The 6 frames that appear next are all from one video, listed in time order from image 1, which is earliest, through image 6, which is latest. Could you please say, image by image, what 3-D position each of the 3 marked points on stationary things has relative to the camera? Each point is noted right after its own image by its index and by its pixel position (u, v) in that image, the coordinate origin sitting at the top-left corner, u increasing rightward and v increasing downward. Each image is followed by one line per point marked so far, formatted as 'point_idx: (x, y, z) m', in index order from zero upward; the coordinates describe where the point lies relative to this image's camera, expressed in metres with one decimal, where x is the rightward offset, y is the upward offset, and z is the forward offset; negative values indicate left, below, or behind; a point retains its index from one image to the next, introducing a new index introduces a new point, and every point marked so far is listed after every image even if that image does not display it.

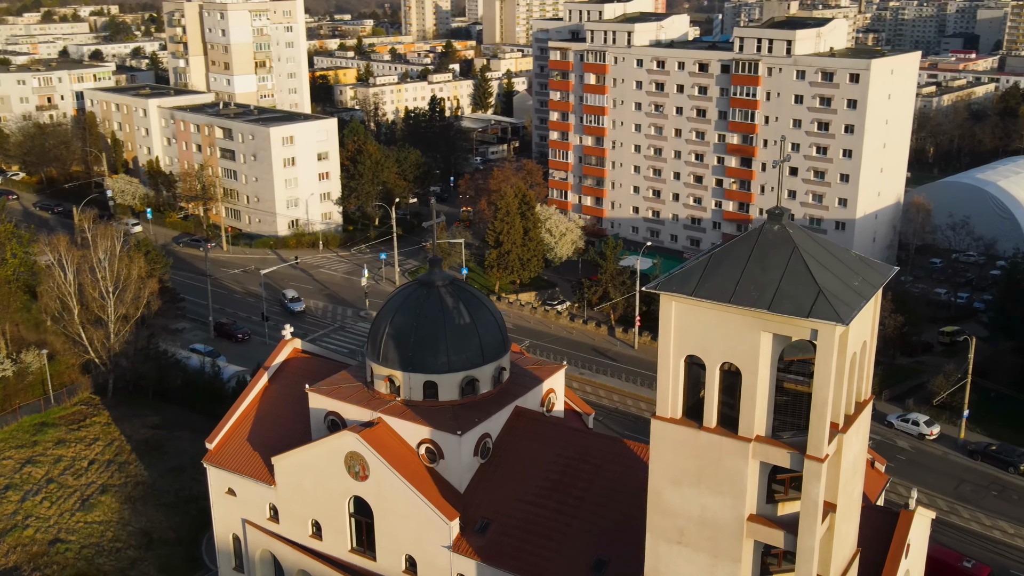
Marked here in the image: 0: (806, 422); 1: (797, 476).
0: (+5.2, -2.4, +17.6) m
1: (+5.2, -3.4, +18.1) m
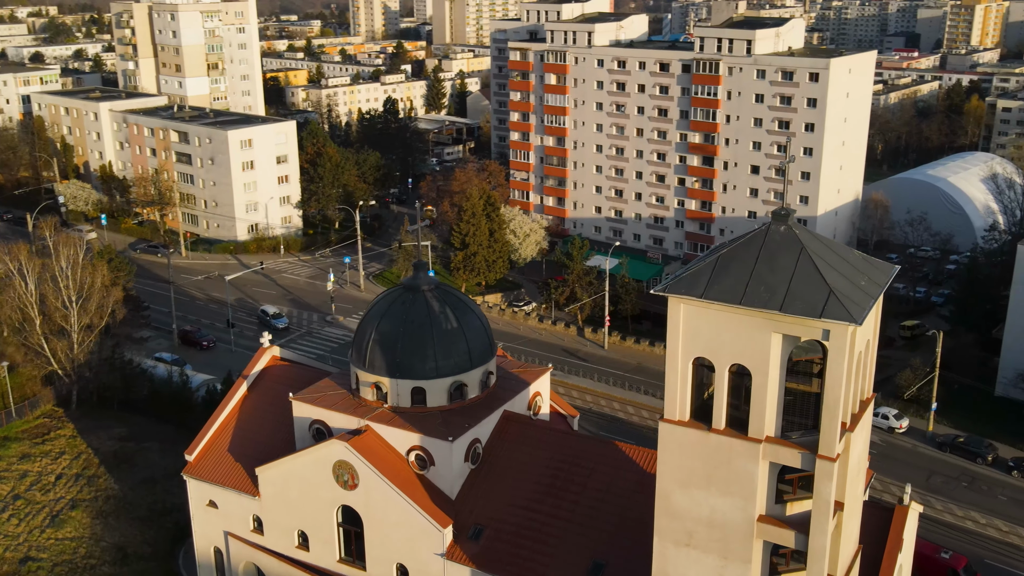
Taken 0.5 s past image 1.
0: (+5.3, -2.4, +17.7) m
1: (+5.3, -3.4, +18.2) m
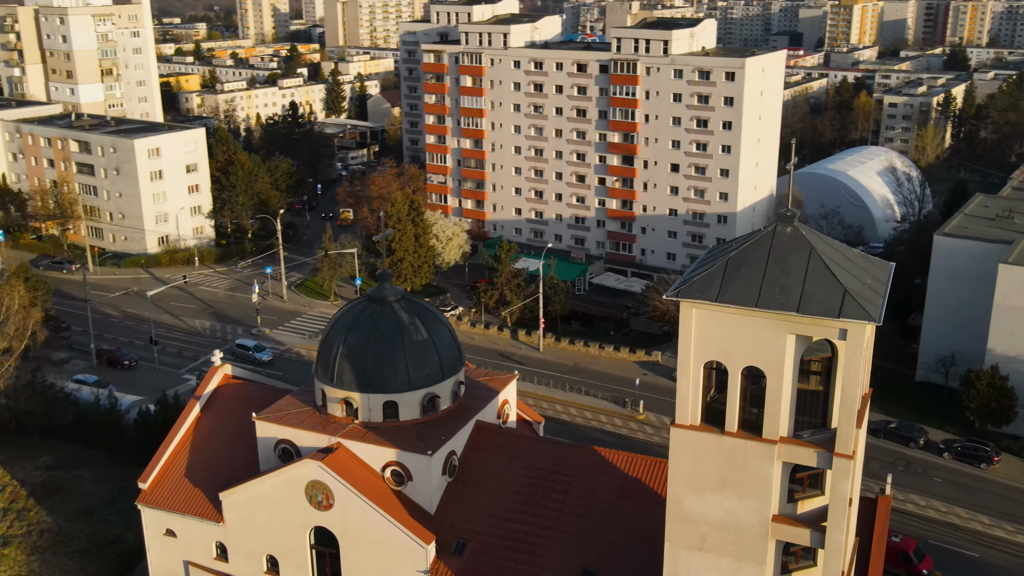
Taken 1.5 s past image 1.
0: (+5.6, -2.3, +17.9) m
1: (+5.5, -3.4, +18.3) m
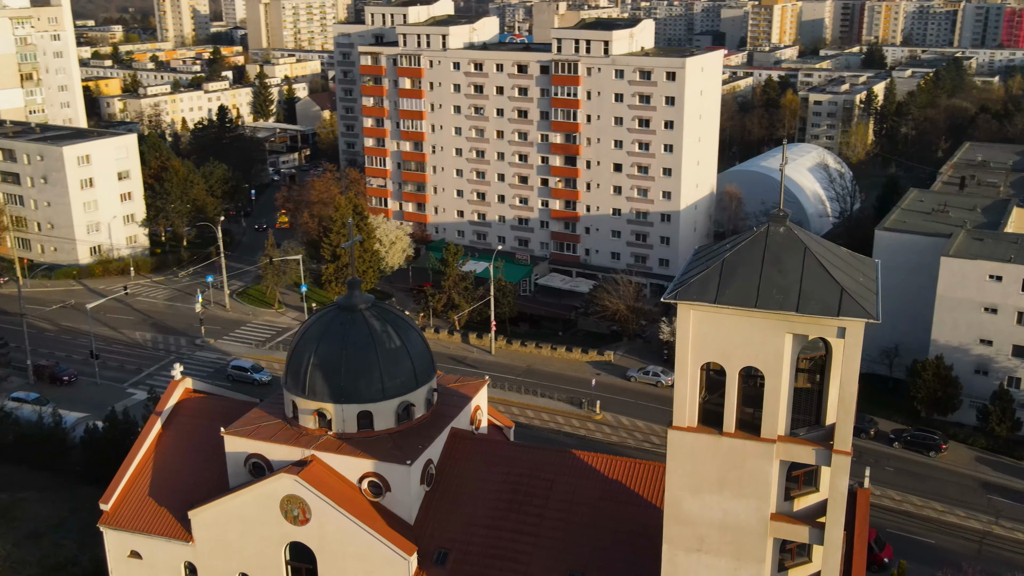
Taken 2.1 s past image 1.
0: (+5.5, -2.3, +18.0) m
1: (+5.5, -3.4, +18.5) m
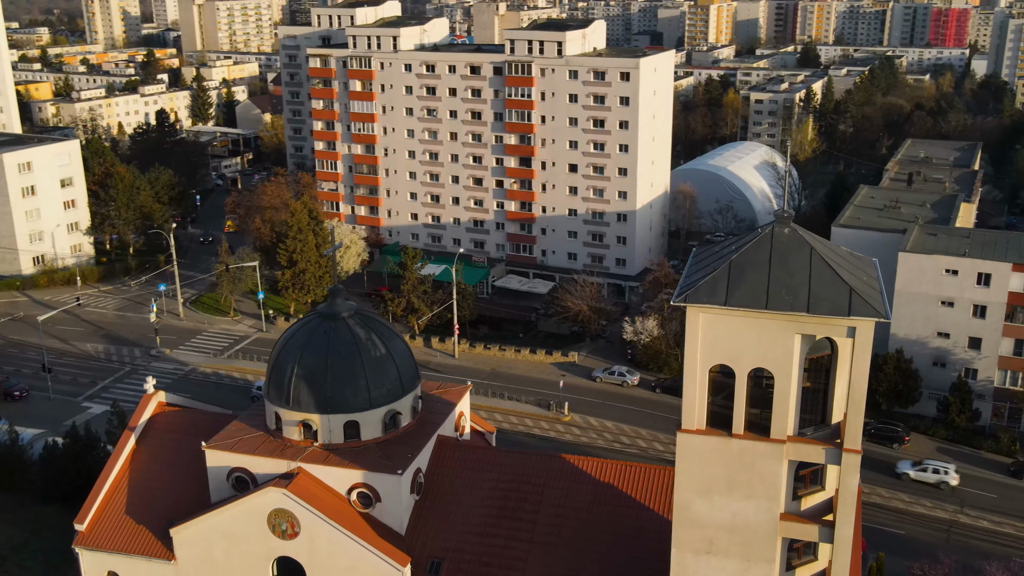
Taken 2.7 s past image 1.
0: (+5.7, -2.3, +18.2) m
1: (+5.6, -3.4, +18.6) m
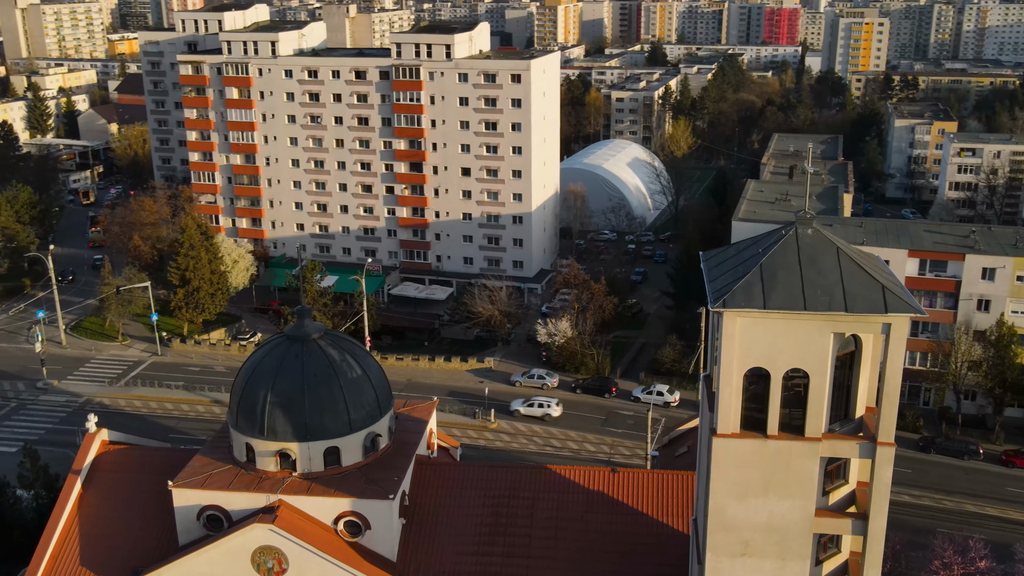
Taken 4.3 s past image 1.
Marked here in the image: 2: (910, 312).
0: (+6.2, -2.3, +18.6) m
1: (+6.2, -3.3, +19.0) m
2: (+6.7, -0.4, +16.8) m
